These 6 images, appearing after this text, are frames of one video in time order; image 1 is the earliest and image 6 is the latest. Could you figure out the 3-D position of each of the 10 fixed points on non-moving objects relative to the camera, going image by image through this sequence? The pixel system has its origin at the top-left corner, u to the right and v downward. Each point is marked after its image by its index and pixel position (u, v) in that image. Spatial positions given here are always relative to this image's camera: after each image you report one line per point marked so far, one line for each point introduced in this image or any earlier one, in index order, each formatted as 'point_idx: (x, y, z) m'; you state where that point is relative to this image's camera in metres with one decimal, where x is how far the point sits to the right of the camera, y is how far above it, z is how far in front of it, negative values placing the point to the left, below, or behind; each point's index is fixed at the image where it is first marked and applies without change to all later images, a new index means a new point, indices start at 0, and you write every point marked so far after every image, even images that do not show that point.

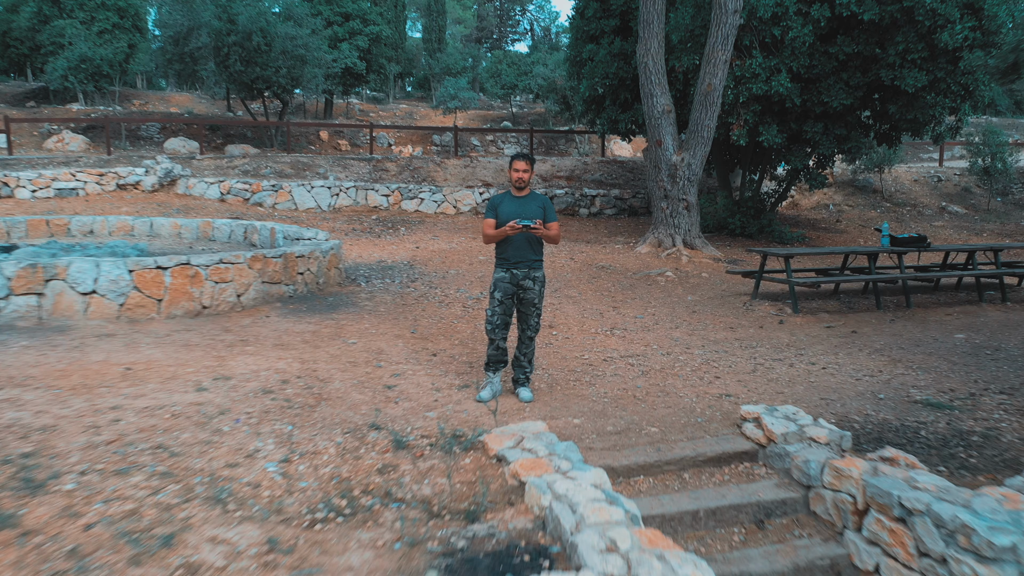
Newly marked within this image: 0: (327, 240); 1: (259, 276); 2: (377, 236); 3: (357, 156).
0: (-2.2, +0.6, +6.0) m
1: (-2.3, +0.1, +4.5) m
2: (-2.2, +0.8, +8.2) m
3: (-3.7, +3.1, +12.1) m
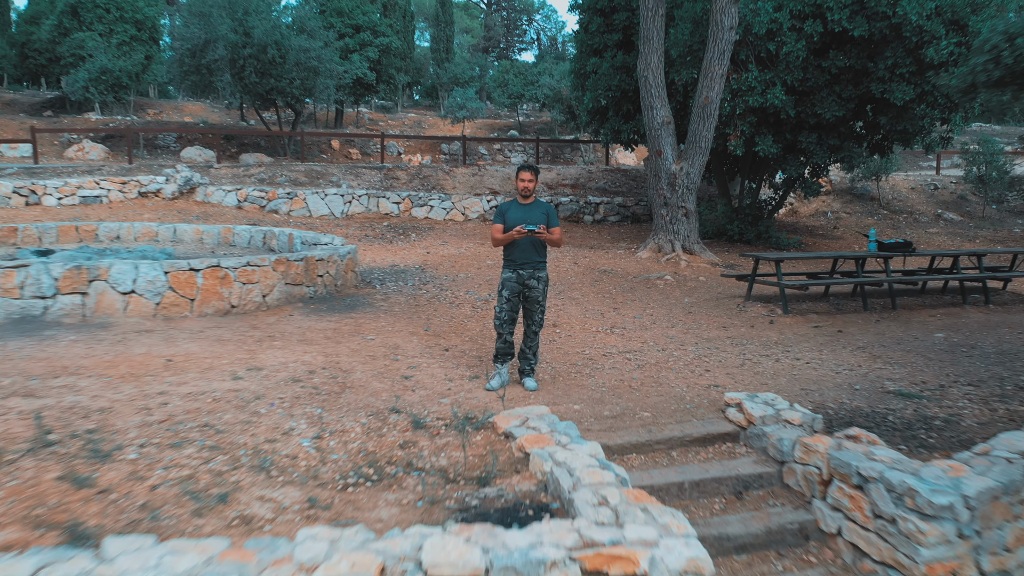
0: (-2.1, +0.5, +6.3) m
1: (-2.2, +0.1, +4.9) m
2: (-2.1, +0.8, +8.5) m
3: (-3.5, +3.0, +12.5) m
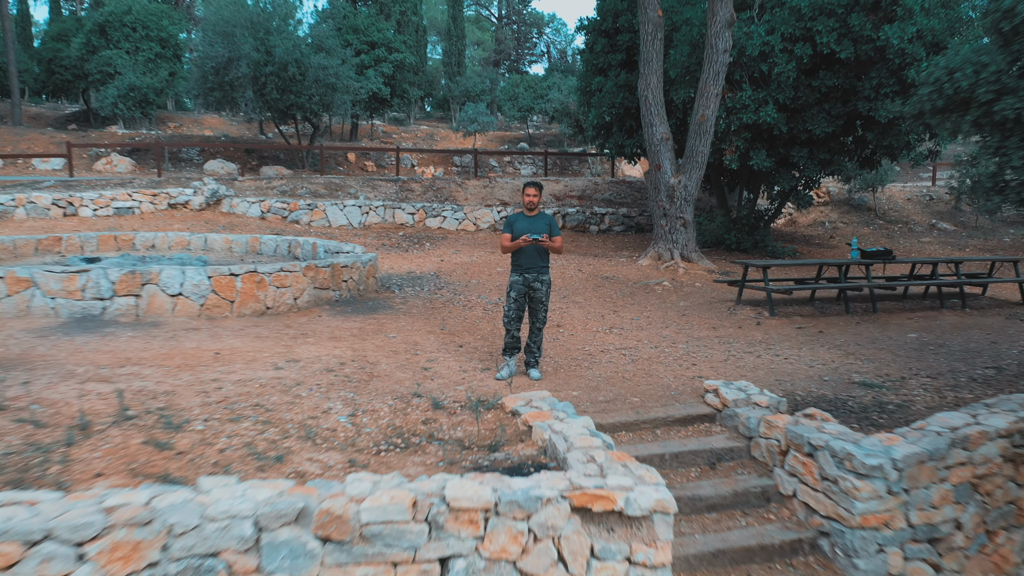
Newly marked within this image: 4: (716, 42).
0: (-2.0, +0.5, +6.8) m
1: (-2.1, +0.1, +5.4) m
2: (-1.9, +0.7, +9.1) m
3: (-3.3, +2.9, +13.1) m
4: (+2.8, +3.3, +6.8) m
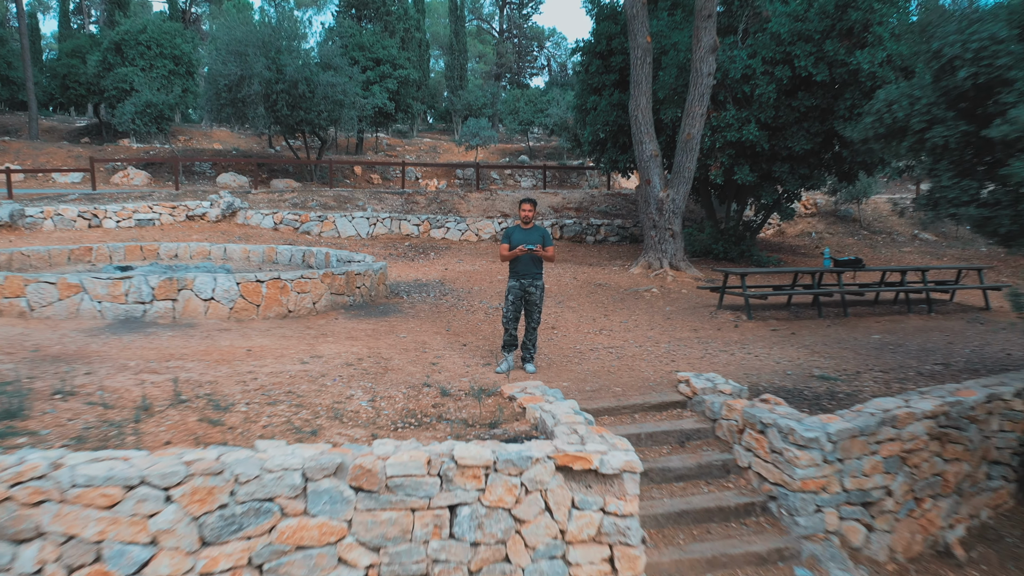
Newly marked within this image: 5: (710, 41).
0: (-2.0, +0.4, +7.3) m
1: (-2.1, 0.0, +5.9) m
2: (-1.9, +0.5, +9.6) m
3: (-3.3, +2.6, +13.6) m
4: (+2.8, +3.2, +7.4) m
5: (+2.9, +3.5, +7.3) m
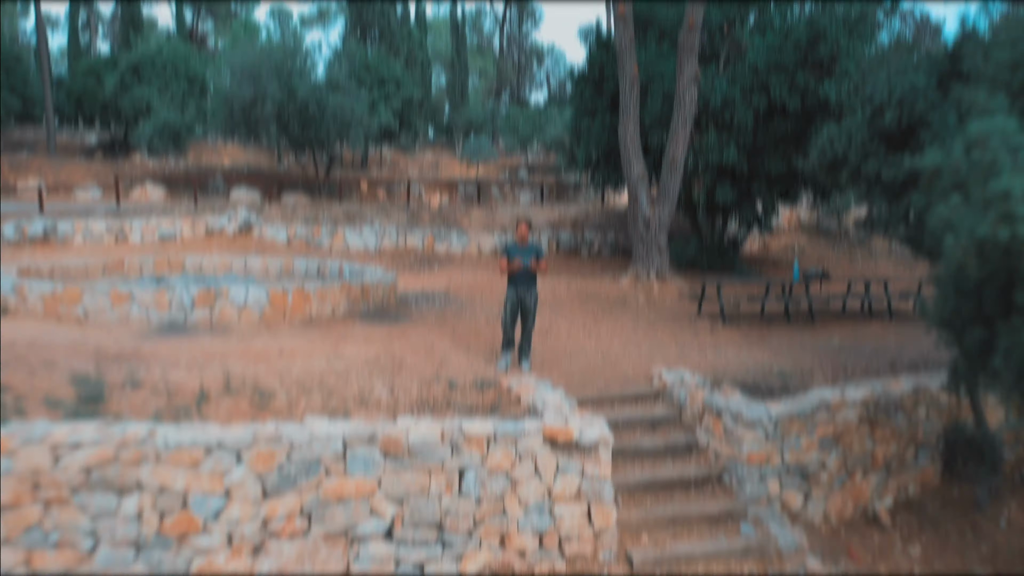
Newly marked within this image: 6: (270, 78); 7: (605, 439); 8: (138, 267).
0: (-2.0, +0.2, +8.0) m
1: (-2.2, -0.1, +6.5) m
2: (-1.9, +0.3, +10.2) m
3: (-3.3, +2.3, +14.4) m
4: (+2.7, +3.1, +8.1) m
5: (+2.8, +3.4, +8.0) m
6: (-7.7, +6.6, +16.0) m
7: (+0.6, -1.0, +3.2) m
8: (-6.4, +0.4, +8.7) m
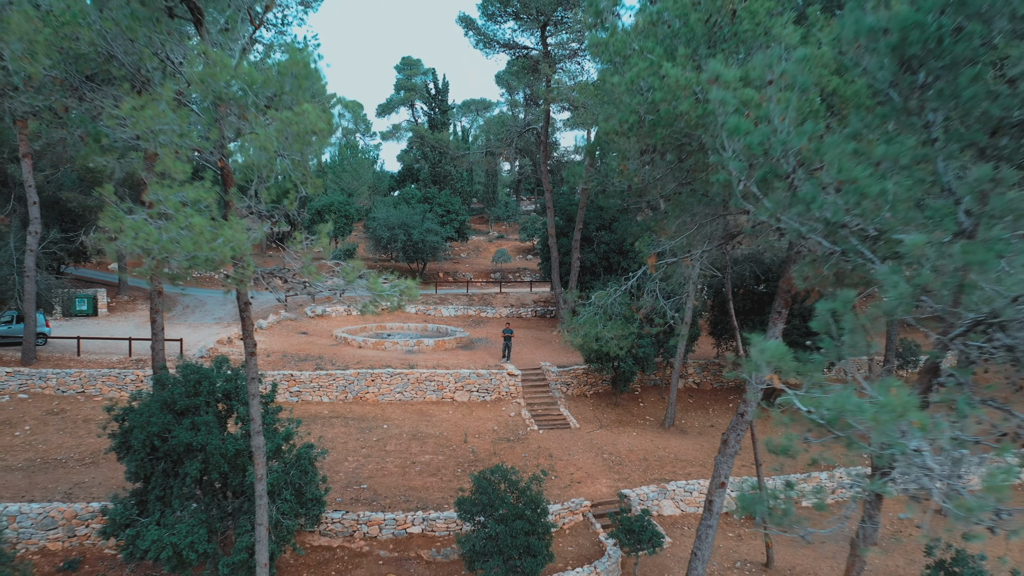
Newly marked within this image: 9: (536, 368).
0: (-2.1, -1.9, +22.2) m
1: (-2.3, -2.2, +20.7) m
2: (-1.9, -1.9, +24.4) m
3: (-3.0, -0.1, +28.7) m
4: (+2.6, +1.0, +22.1) m
5: (+2.7, +1.3, +22.0) m
6: (-7.3, +4.1, +30.8) m
7: (+0.2, -2.9, +17.2) m
8: (-6.5, -1.9, +23.3) m
9: (+0.8, -2.8, +19.1) m
